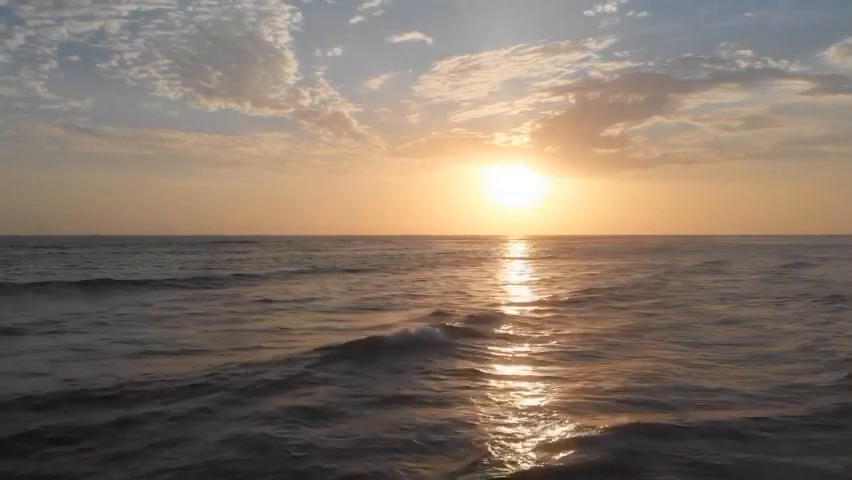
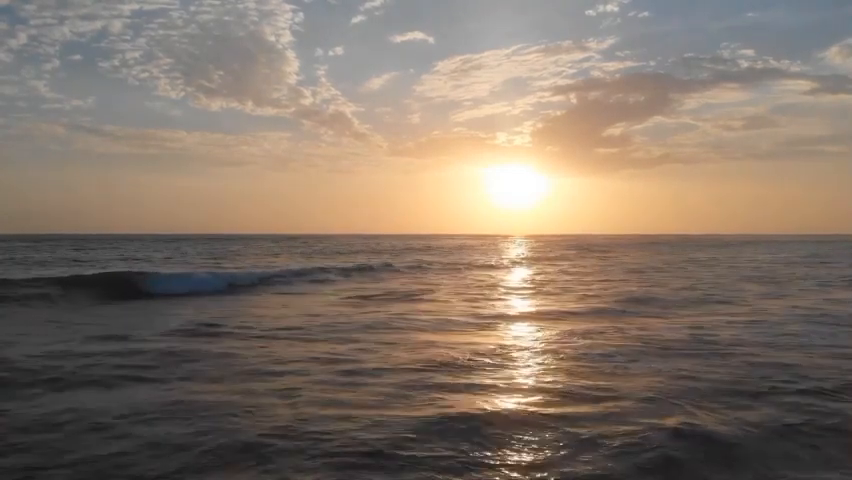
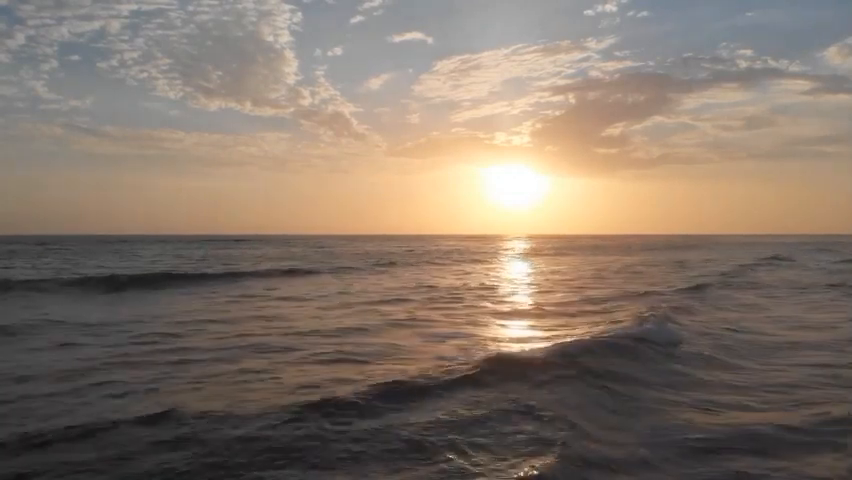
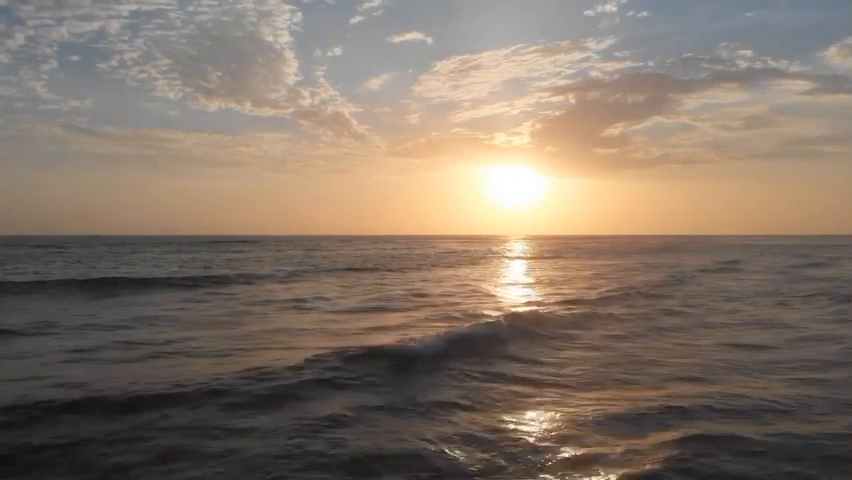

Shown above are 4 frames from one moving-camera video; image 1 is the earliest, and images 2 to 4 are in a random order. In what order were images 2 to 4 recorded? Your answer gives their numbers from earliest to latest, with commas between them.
4, 3, 2
